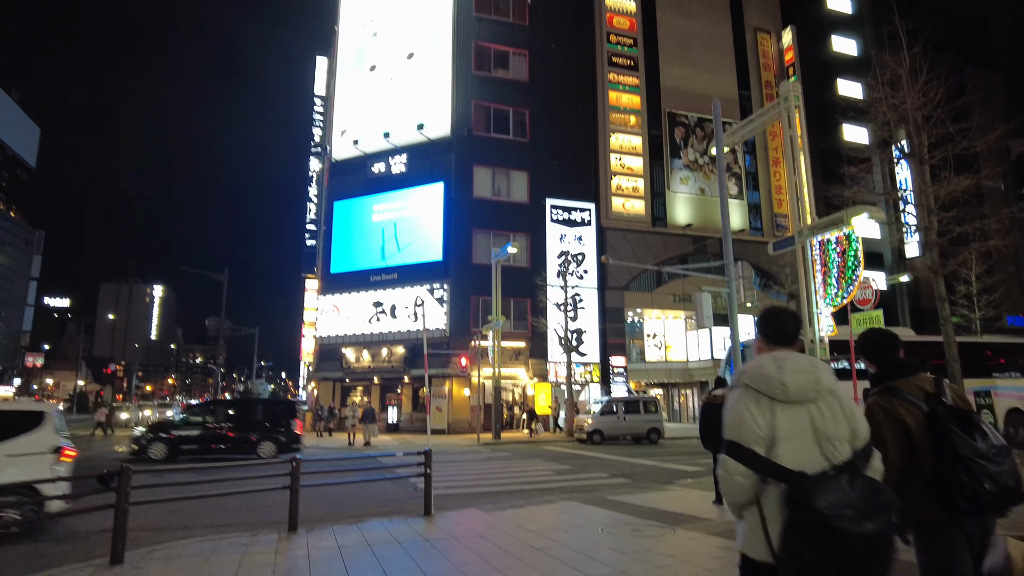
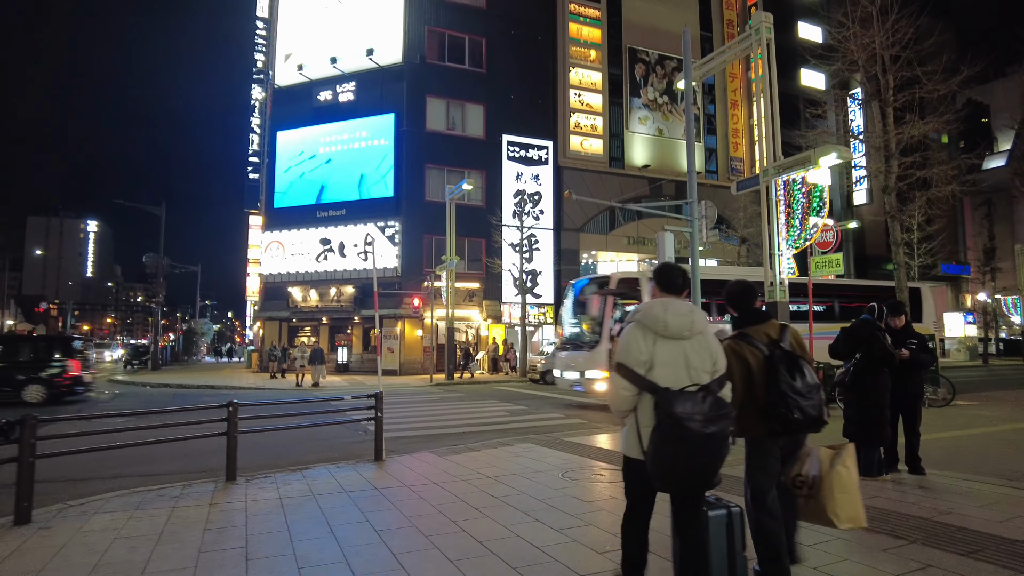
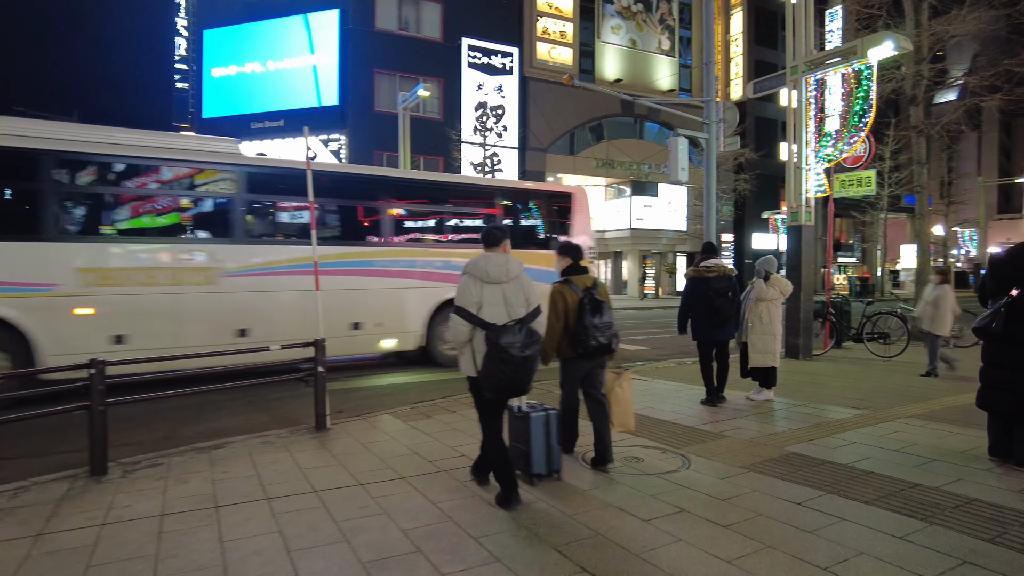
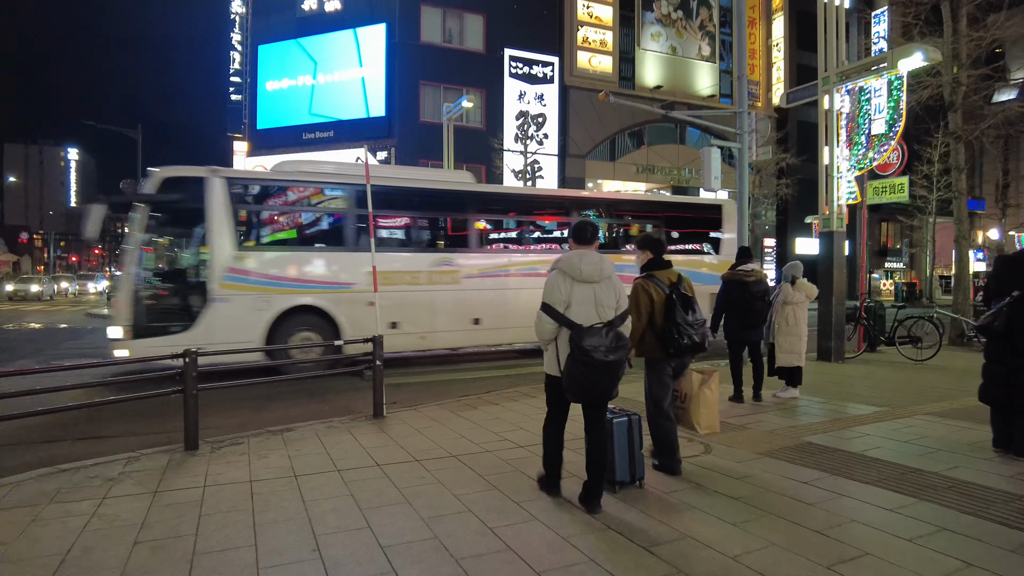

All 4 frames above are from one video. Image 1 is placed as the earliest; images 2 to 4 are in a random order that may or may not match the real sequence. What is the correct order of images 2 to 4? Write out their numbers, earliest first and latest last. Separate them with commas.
2, 4, 3
